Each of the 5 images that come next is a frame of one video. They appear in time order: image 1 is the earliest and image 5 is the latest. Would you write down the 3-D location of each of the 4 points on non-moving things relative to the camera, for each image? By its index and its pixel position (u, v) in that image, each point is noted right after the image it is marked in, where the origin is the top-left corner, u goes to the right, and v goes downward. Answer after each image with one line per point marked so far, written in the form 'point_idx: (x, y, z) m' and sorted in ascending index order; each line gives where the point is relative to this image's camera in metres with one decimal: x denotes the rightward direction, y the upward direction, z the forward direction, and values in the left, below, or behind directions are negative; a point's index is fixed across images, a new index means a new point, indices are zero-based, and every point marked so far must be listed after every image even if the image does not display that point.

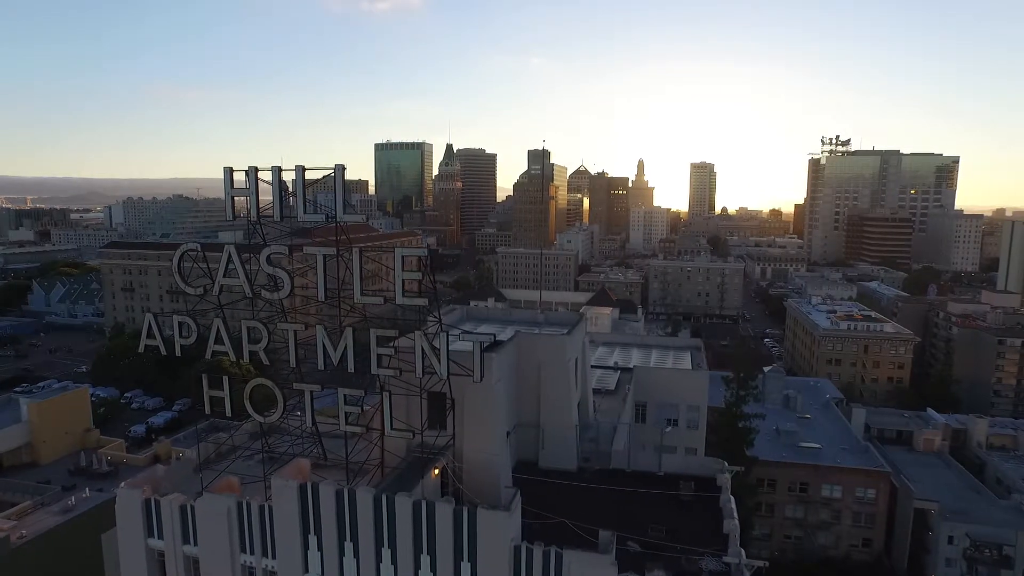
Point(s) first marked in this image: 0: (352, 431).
0: (-3.0, -2.8, +12.4) m
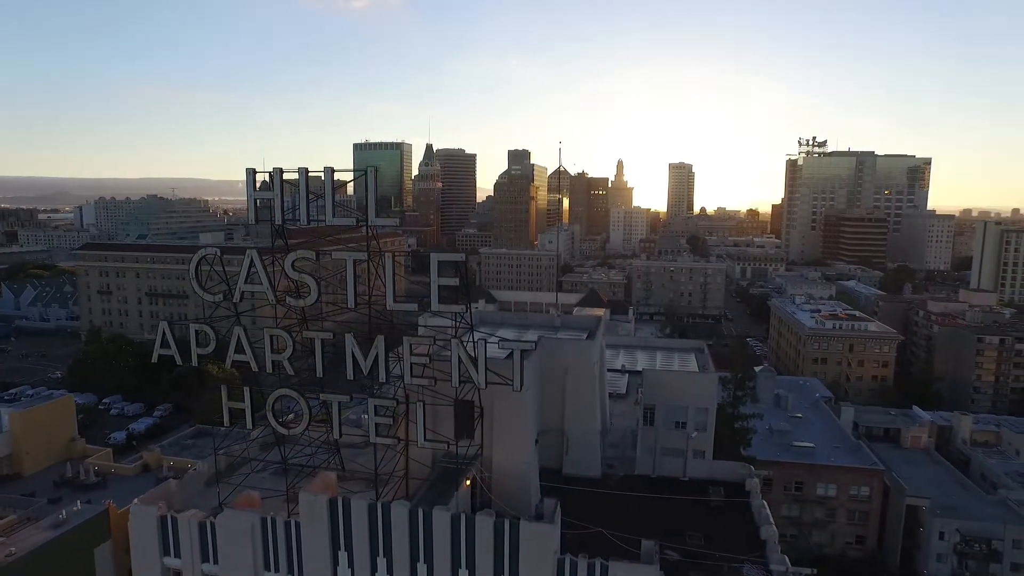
0: (-2.4, -2.9, +12.1) m
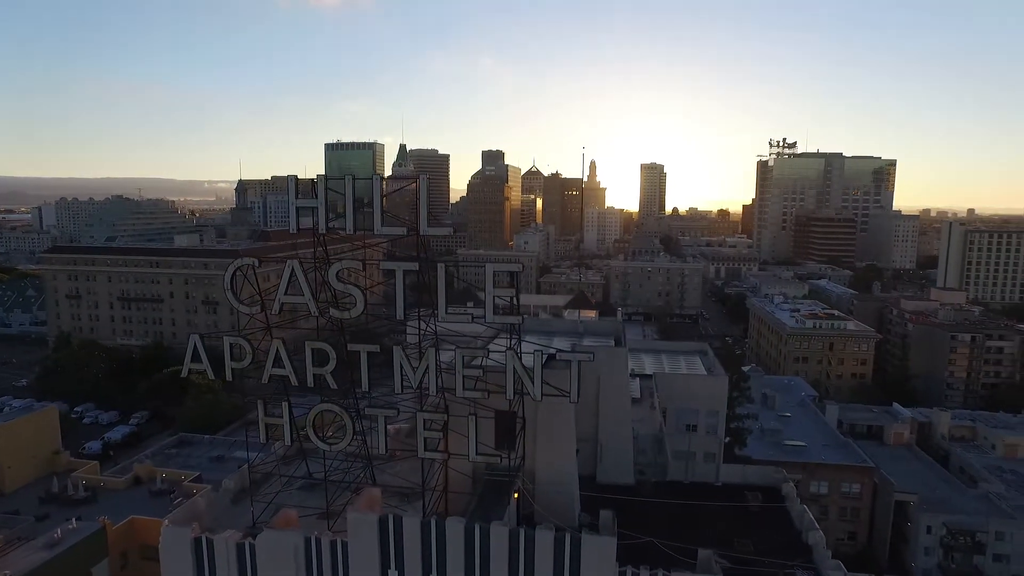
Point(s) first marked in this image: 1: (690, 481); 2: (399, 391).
0: (-1.5, -3.1, +11.8) m
1: (+5.6, -5.8, +19.2) m
2: (-2.1, -1.9, +11.9) m
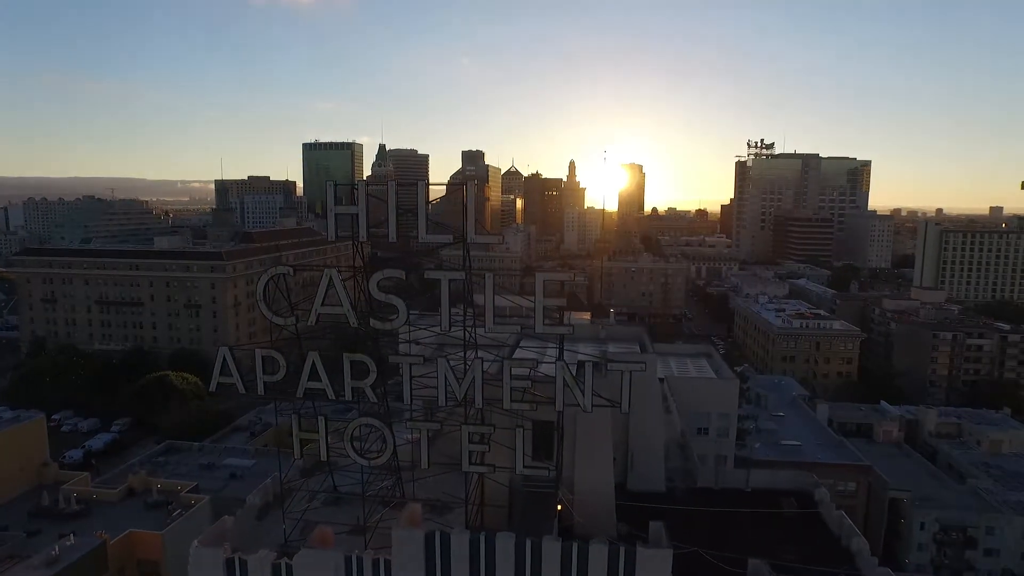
0: (-0.6, -3.3, +11.5) m
1: (+6.1, -6.0, +19.1) m
2: (-1.3, -2.1, +11.5) m
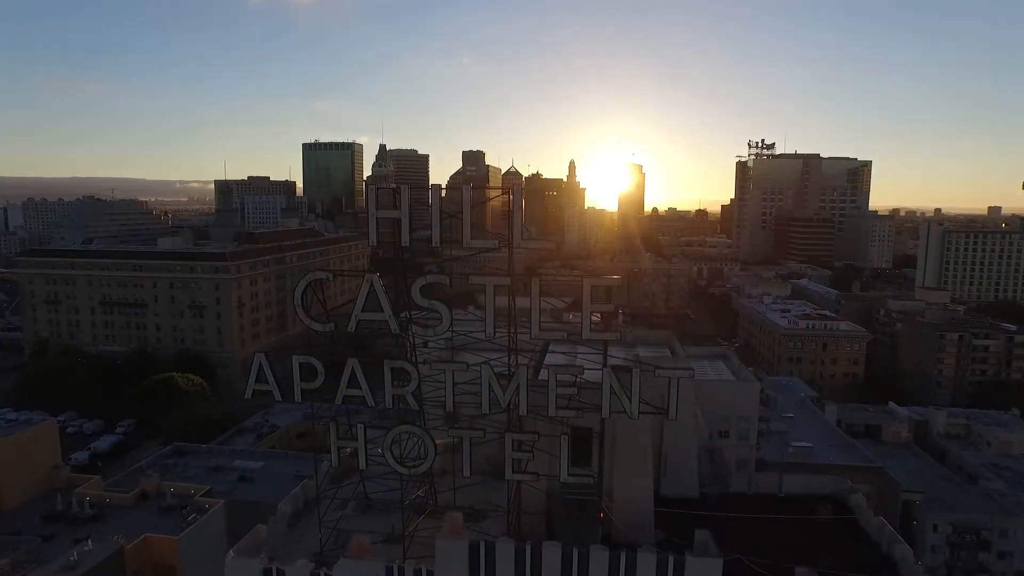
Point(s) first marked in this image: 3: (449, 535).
0: (+0.1, -3.4, +11.3) m
1: (+6.8, -6.0, +19.0) m
2: (-0.6, -2.2, +11.4) m
3: (-1.1, -4.2, +11.0) m
